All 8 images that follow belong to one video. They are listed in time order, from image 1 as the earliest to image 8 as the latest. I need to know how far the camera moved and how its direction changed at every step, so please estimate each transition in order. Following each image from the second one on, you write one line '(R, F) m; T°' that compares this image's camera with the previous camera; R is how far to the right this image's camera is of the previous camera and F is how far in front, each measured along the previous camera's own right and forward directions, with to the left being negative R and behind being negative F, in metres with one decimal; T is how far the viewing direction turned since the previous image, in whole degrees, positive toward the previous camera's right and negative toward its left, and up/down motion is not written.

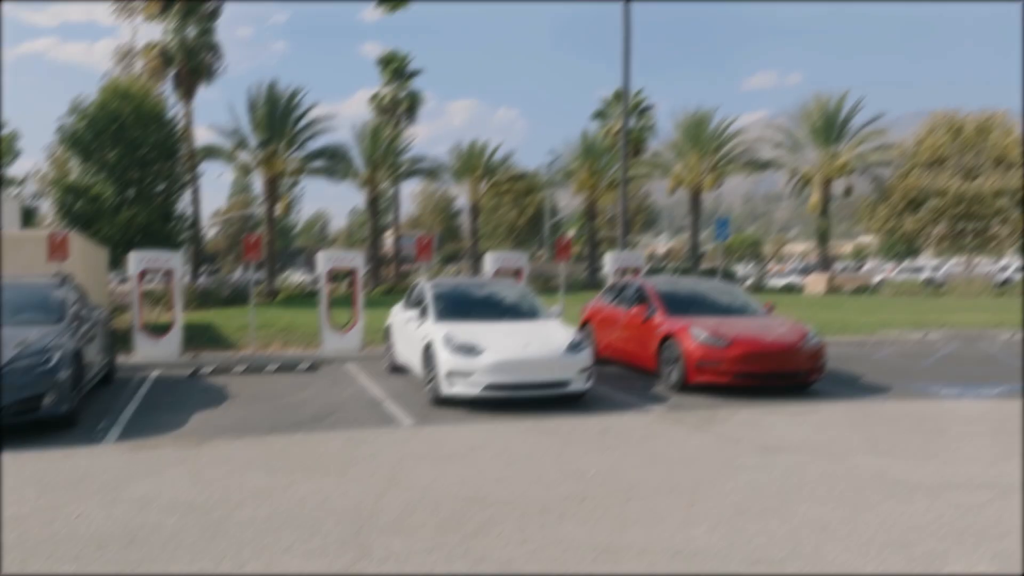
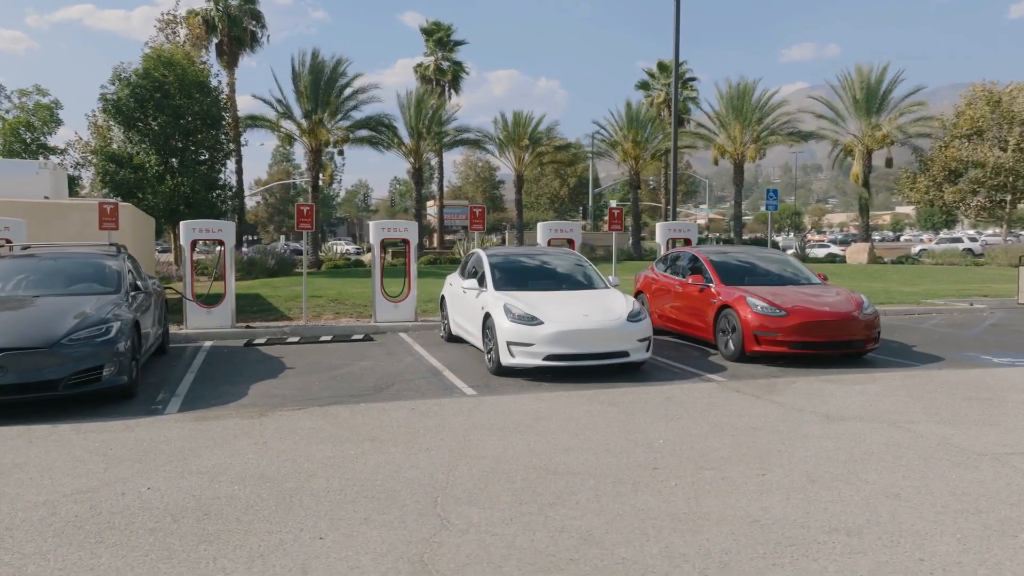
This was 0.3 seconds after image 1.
(-0.2, -0.1) m; -2°
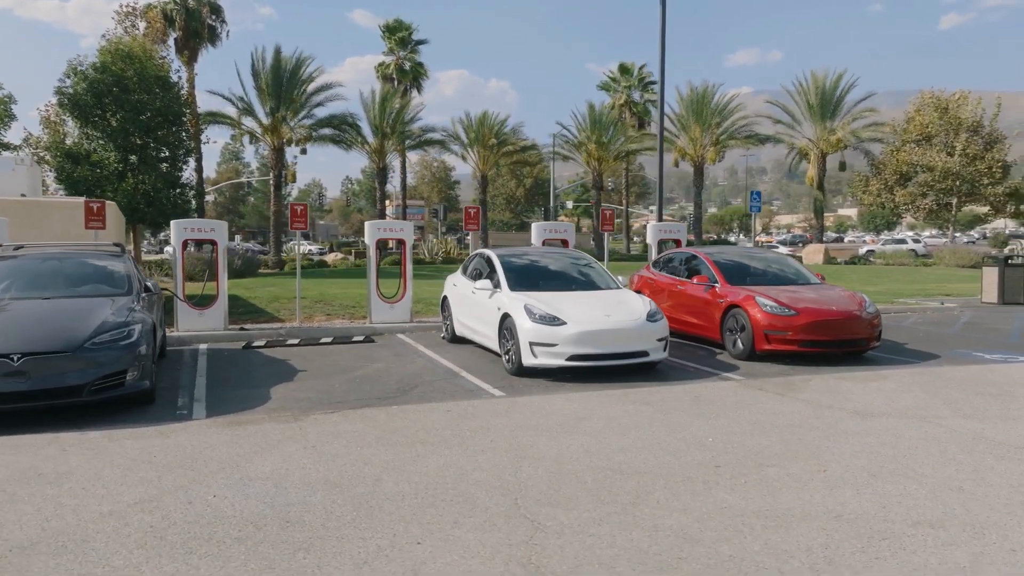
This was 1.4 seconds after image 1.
(-0.8, 0.0) m; +4°
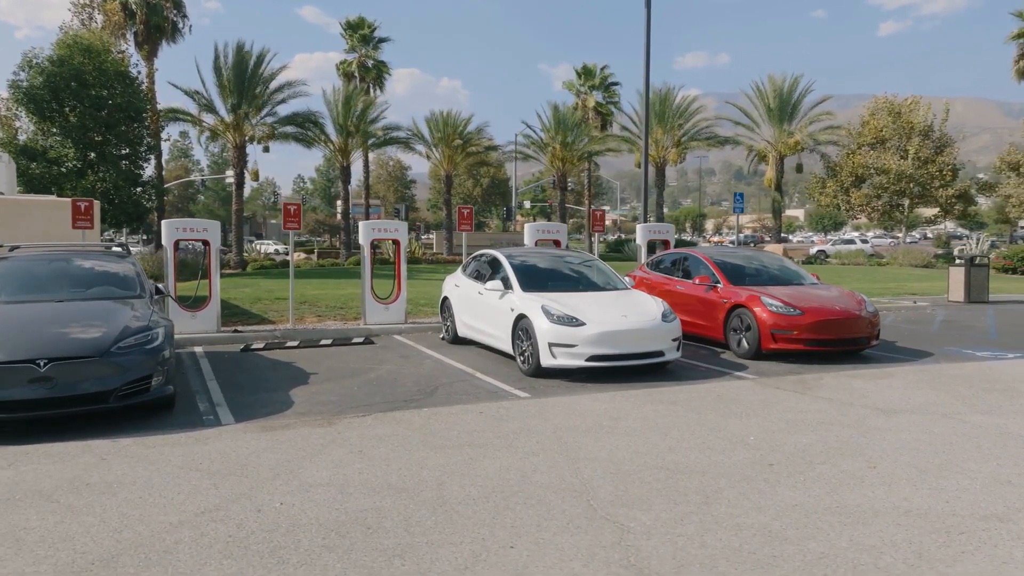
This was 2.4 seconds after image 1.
(-0.8, 0.0) m; +4°
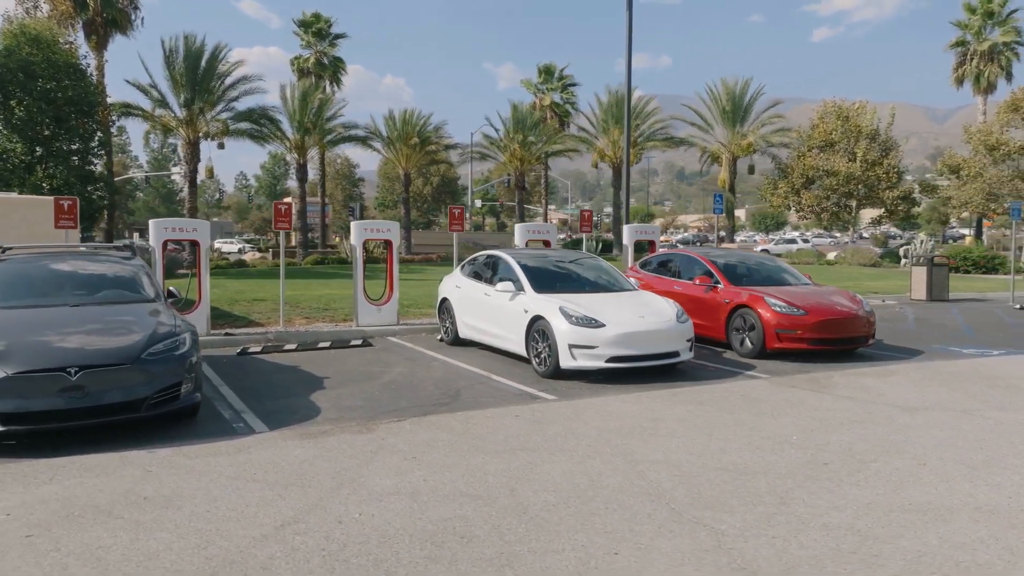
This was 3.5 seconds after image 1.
(-0.9, +0.1) m; +4°
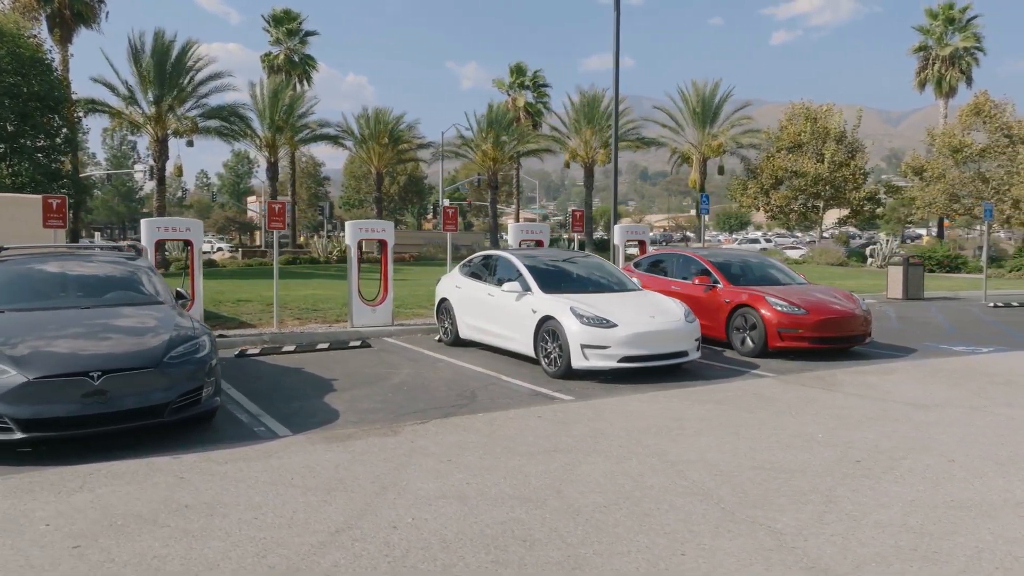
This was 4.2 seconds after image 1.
(-0.6, +0.1) m; +3°
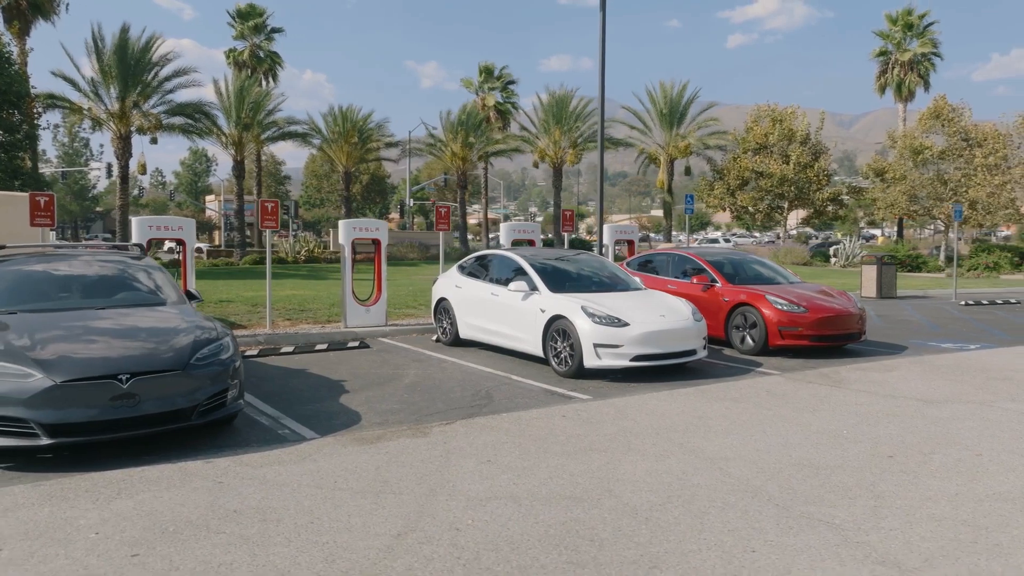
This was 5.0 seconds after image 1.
(-0.6, +0.1) m; +3°
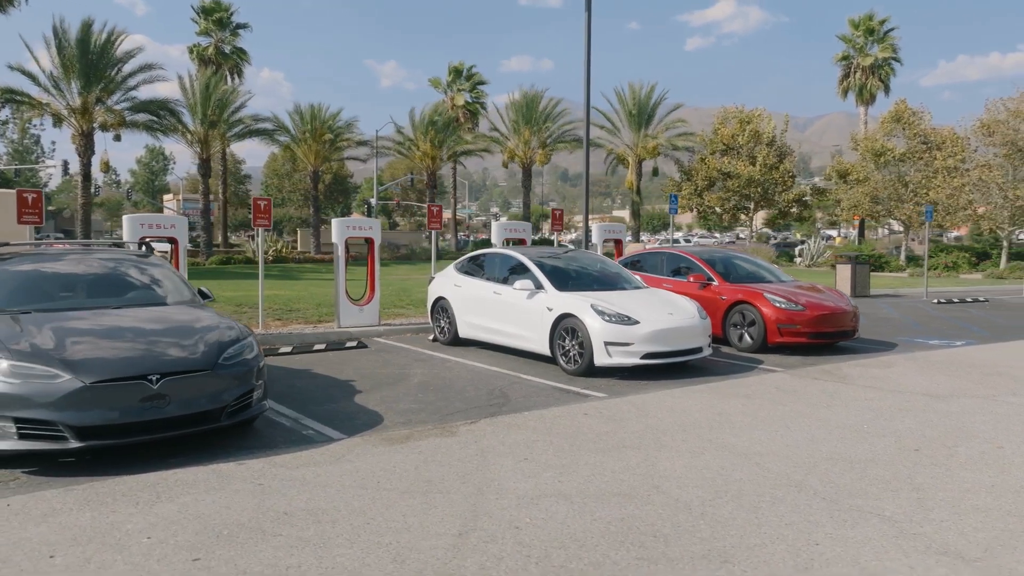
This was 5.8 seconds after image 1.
(-0.6, +0.1) m; +3°
